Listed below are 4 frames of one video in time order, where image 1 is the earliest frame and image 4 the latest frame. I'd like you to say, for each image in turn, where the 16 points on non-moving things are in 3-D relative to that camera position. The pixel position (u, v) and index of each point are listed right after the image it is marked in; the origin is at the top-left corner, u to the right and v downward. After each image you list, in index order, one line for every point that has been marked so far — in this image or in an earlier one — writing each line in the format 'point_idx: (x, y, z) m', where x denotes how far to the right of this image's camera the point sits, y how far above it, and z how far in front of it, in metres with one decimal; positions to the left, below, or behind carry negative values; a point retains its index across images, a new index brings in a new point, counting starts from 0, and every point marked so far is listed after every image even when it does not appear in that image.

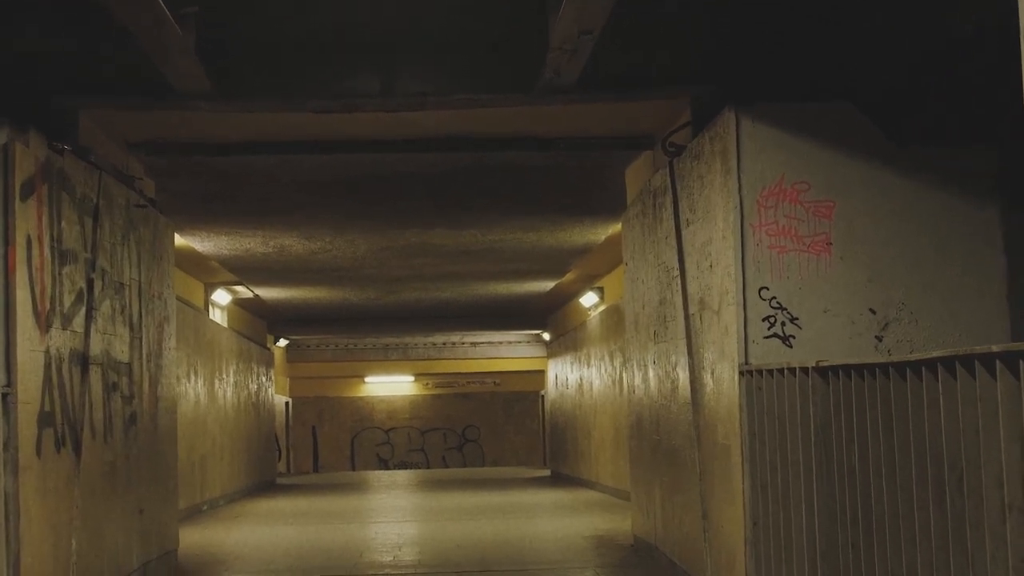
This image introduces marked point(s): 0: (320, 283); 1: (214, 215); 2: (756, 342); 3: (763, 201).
0: (-2.1, +0.1, +18.2) m
1: (-2.1, +0.5, +12.0) m
2: (+0.9, -0.2, +6.5) m
3: (+1.0, +0.3, +6.5) m
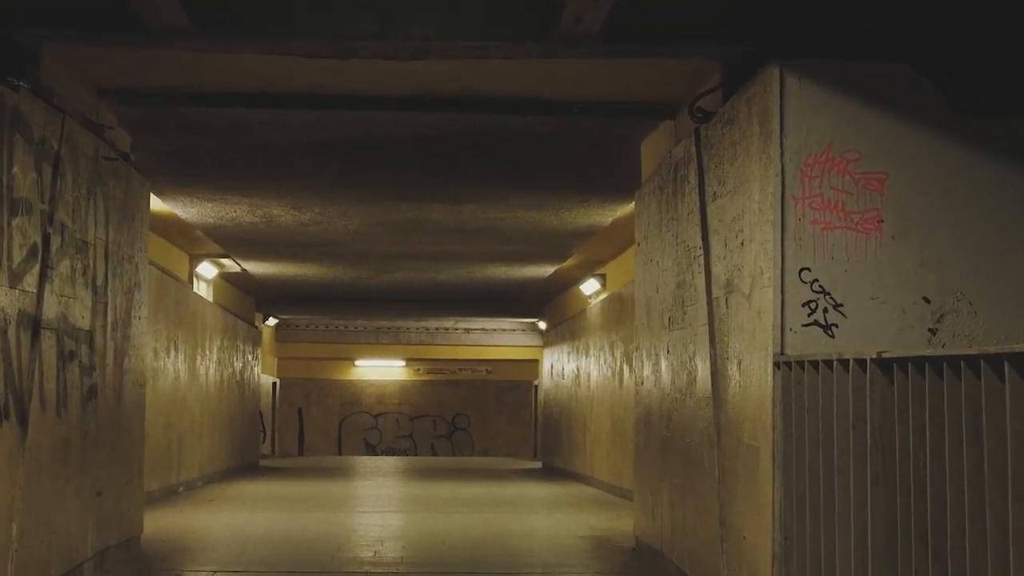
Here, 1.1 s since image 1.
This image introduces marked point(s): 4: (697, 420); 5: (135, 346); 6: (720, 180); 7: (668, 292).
0: (-2.1, +0.3, +17.4) m
1: (-2.1, +0.7, +11.2) m
2: (+0.9, -0.1, +5.7) m
3: (+1.0, +0.4, +5.8) m
4: (+0.8, -0.6, +7.2) m
5: (-2.0, -0.3, +9.1) m
6: (+0.8, +0.4, +6.8) m
7: (+0.7, 0.0, +8.1) m
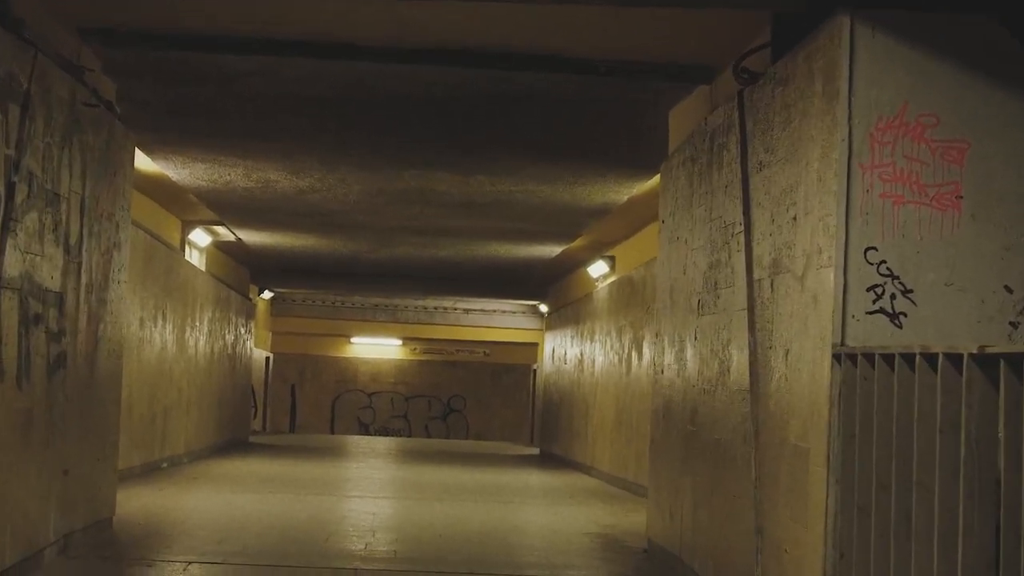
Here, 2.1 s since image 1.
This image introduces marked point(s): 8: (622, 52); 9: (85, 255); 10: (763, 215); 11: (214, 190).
0: (-2.0, +0.6, +16.6) m
1: (-2.0, +0.9, +10.5) m
2: (+1.0, -0.1, +4.9) m
3: (+1.1, +0.5, +5.0) m
4: (+0.8, -0.5, +6.5) m
5: (-2.0, -0.1, +8.4) m
6: (+0.9, +0.5, +6.0) m
7: (+0.8, +0.1, +7.4) m
8: (+0.5, +1.0, +7.4) m
9: (-1.9, +0.1, +7.5) m
10: (+0.9, +0.3, +6.0) m
11: (-2.4, +0.8, +13.4) m
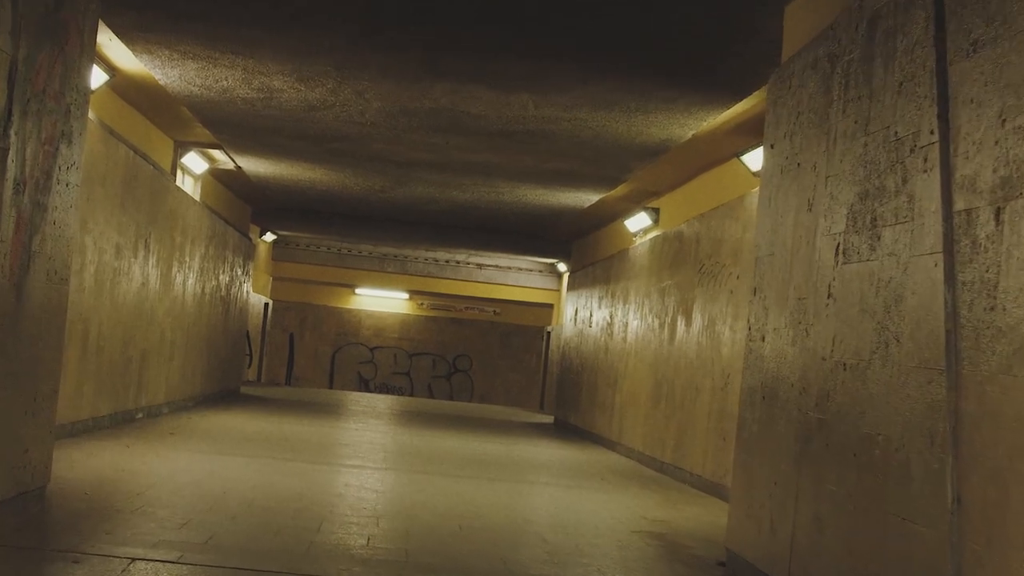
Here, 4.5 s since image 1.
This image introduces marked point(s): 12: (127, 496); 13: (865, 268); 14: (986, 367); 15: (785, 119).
0: (-1.7, +1.1, +14.7) m
1: (-1.7, +1.4, +8.5) m
2: (+1.2, 0.0, +3.0) m
3: (+1.3, +0.6, +3.1) m
4: (+1.0, -0.3, +4.6) m
5: (-1.7, +0.2, +6.4) m
6: (+1.2, +0.7, +4.1) m
7: (+1.1, +0.3, +5.5) m
8: (+0.8, +1.2, +5.5) m
9: (-1.6, +0.5, +5.6) m
10: (+1.1, +0.4, +4.1) m
11: (-2.1, +1.3, +11.5) m
12: (-1.7, -0.9, +7.5) m
13: (+1.1, +0.1, +5.0) m
14: (+1.1, -0.2, +3.9) m
15: (+1.0, +0.7, +6.5) m
